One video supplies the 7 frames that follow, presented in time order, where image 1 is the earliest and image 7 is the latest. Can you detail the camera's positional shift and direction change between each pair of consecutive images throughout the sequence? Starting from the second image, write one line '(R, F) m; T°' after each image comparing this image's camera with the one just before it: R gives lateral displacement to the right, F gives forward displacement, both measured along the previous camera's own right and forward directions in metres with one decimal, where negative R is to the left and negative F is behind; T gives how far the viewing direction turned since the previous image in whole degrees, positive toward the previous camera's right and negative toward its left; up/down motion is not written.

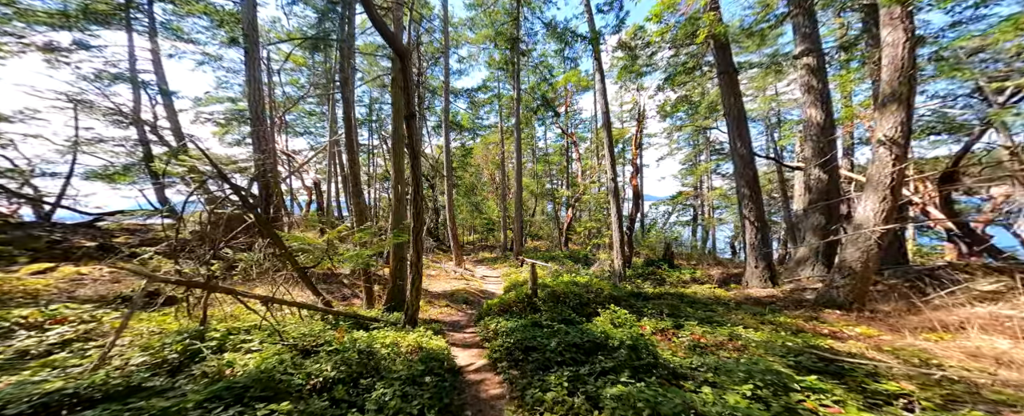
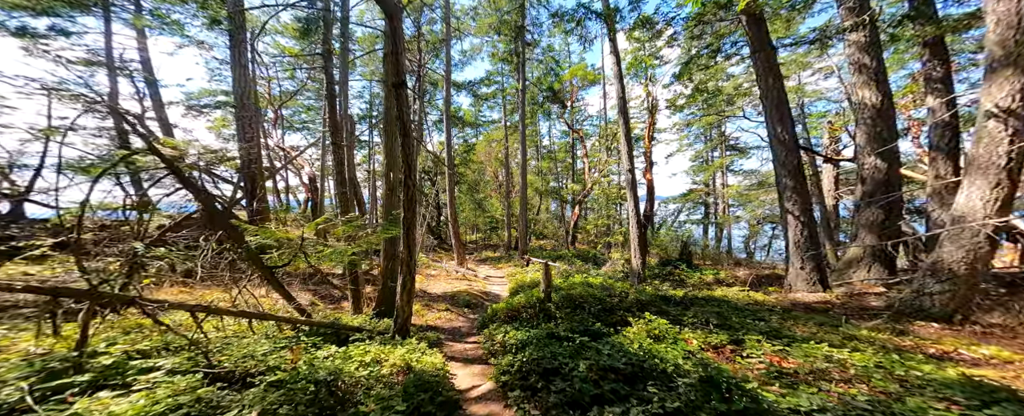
(-0.1, +1.0) m; 0°
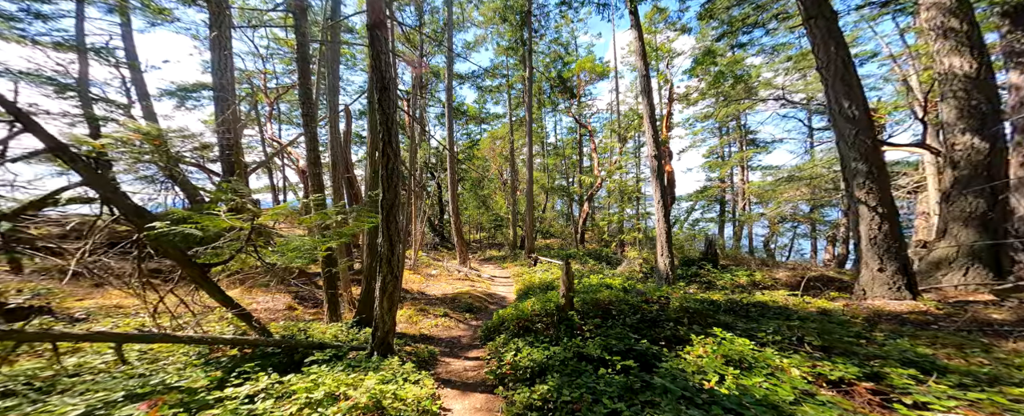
(-0.1, +1.2) m; -1°
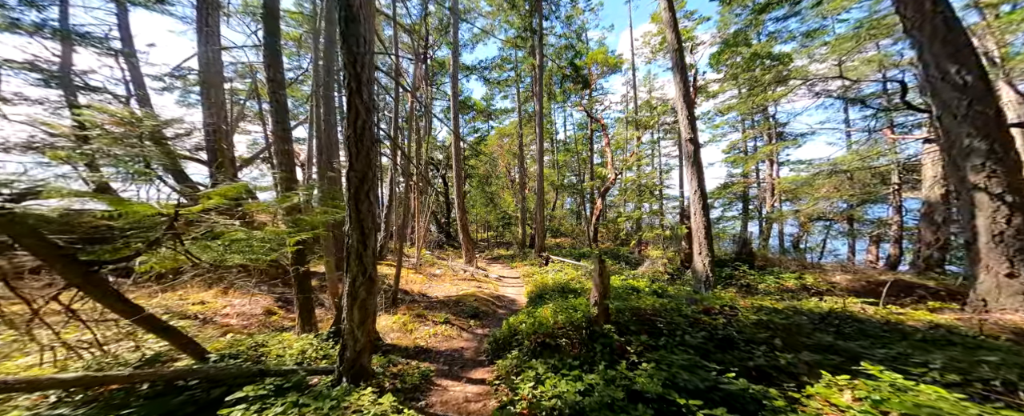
(-0.1, +1.1) m; -1°
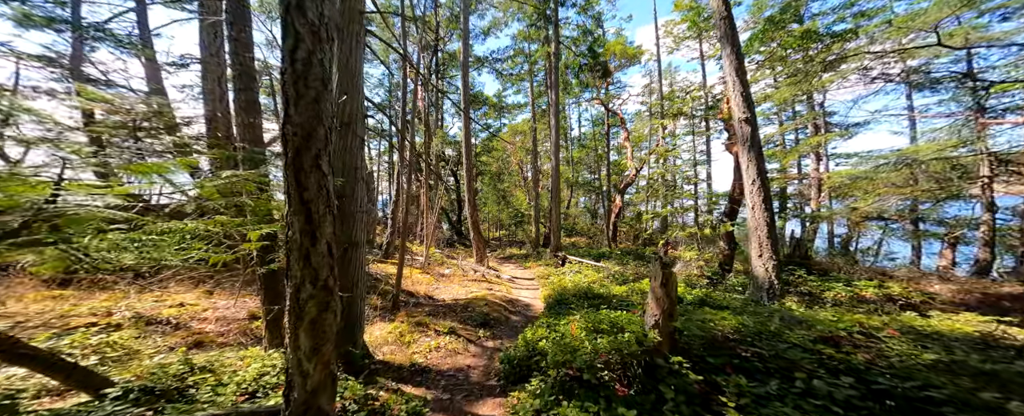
(-0.1, +1.1) m; -3°
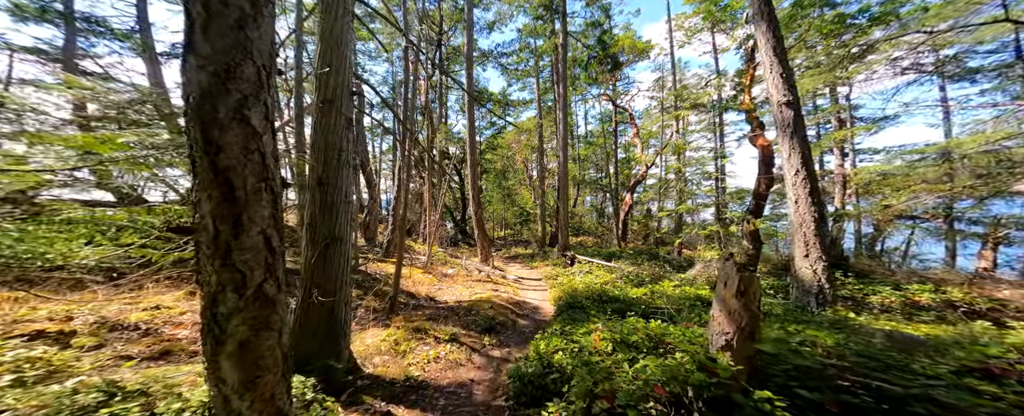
(-0.1, +0.7) m; -1°
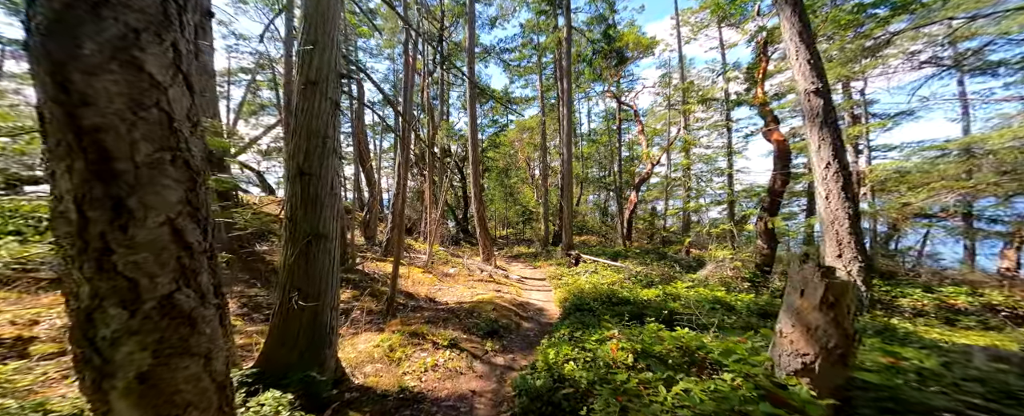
(0.0, +0.4) m; 0°
